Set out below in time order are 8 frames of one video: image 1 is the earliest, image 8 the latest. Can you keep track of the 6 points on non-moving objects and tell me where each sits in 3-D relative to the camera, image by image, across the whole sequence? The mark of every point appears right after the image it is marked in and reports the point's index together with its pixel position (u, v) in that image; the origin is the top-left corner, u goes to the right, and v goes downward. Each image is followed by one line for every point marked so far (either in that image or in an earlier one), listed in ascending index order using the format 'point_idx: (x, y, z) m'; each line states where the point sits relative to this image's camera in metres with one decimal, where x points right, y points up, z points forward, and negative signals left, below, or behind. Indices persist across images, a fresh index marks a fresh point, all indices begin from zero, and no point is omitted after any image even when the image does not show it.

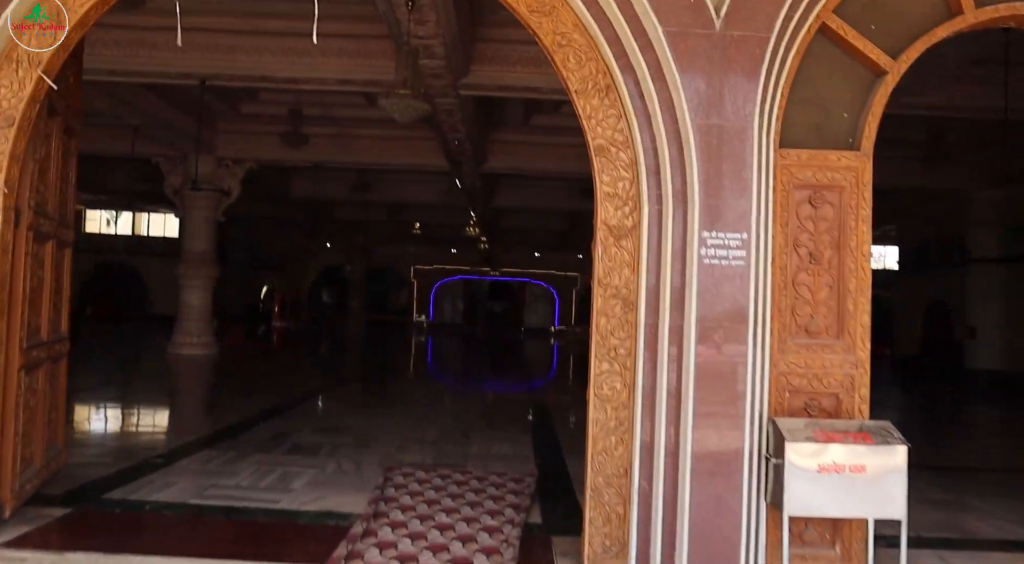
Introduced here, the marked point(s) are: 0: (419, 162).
0: (-1.5, +1.9, +11.3) m
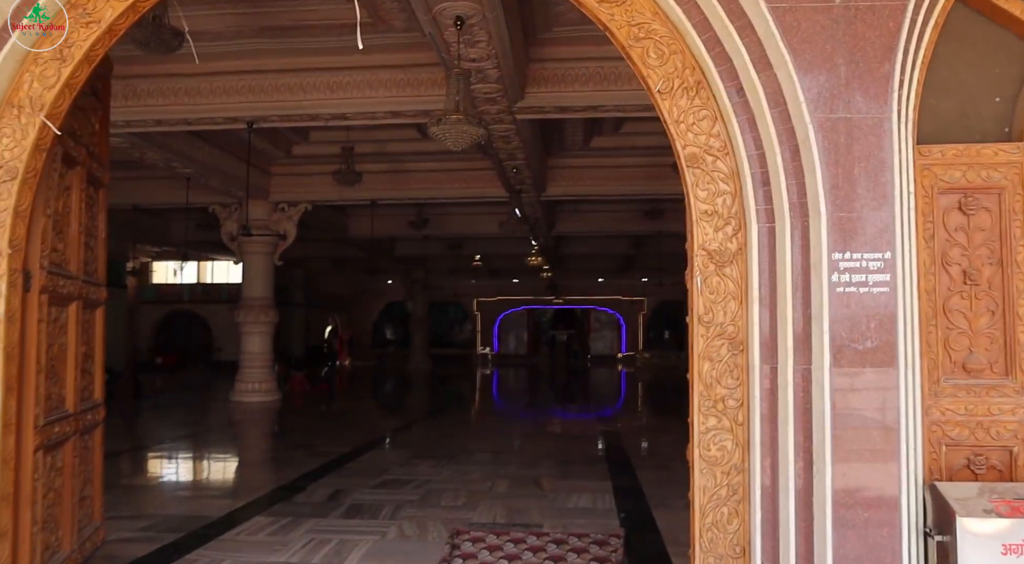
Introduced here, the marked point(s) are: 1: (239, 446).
0: (-0.6, +1.4, +11.0) m
1: (-3.3, -1.9, +8.3) m
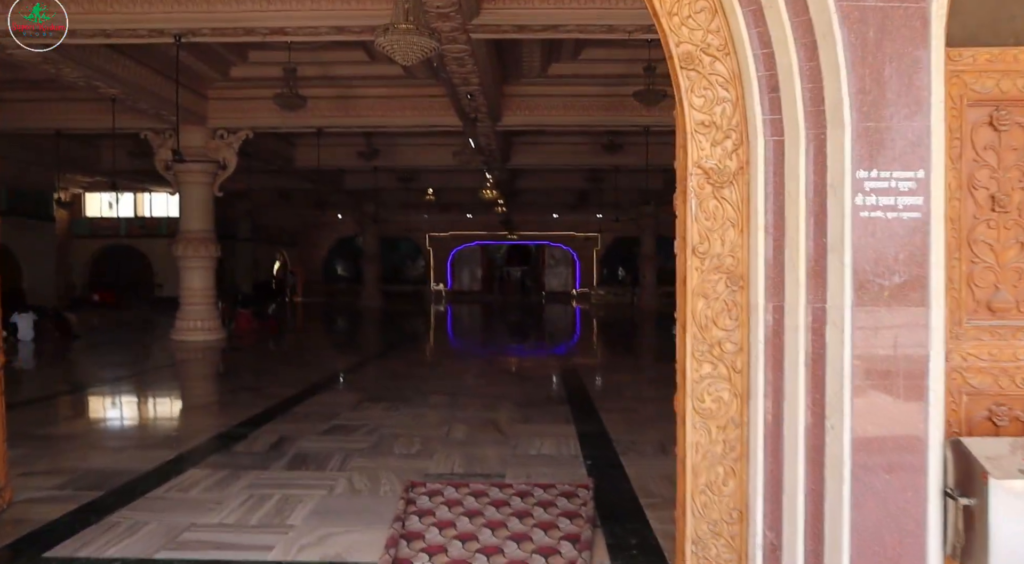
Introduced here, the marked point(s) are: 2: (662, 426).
0: (-1.3, +2.4, +10.4) m
1: (-3.8, -1.2, +7.9) m
2: (+1.1, -1.0, +4.9) m
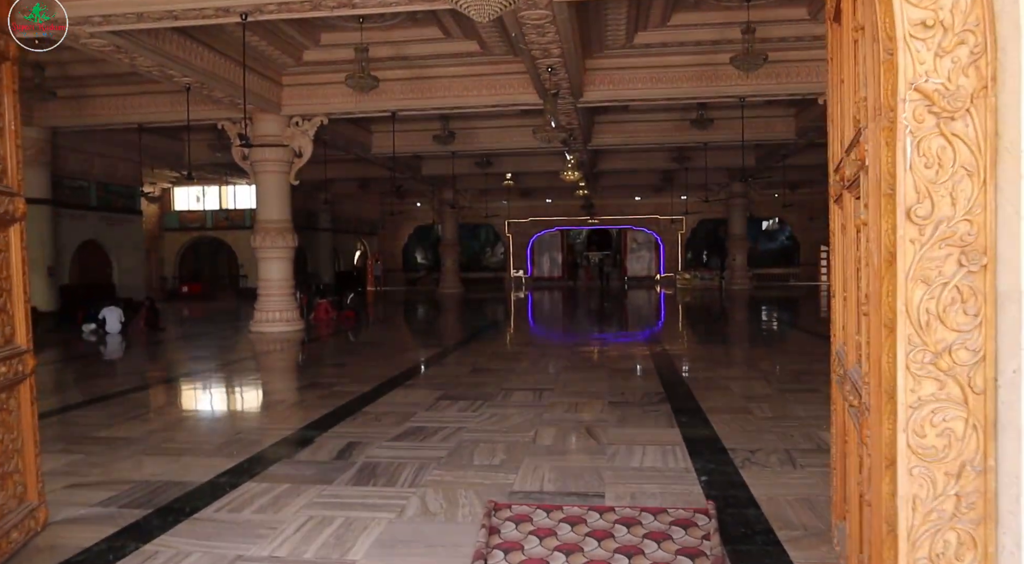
0: (-0.1, +2.6, +9.8) m
1: (-2.8, -1.1, +7.7) m
2: (+1.6, -0.9, +4.2) m
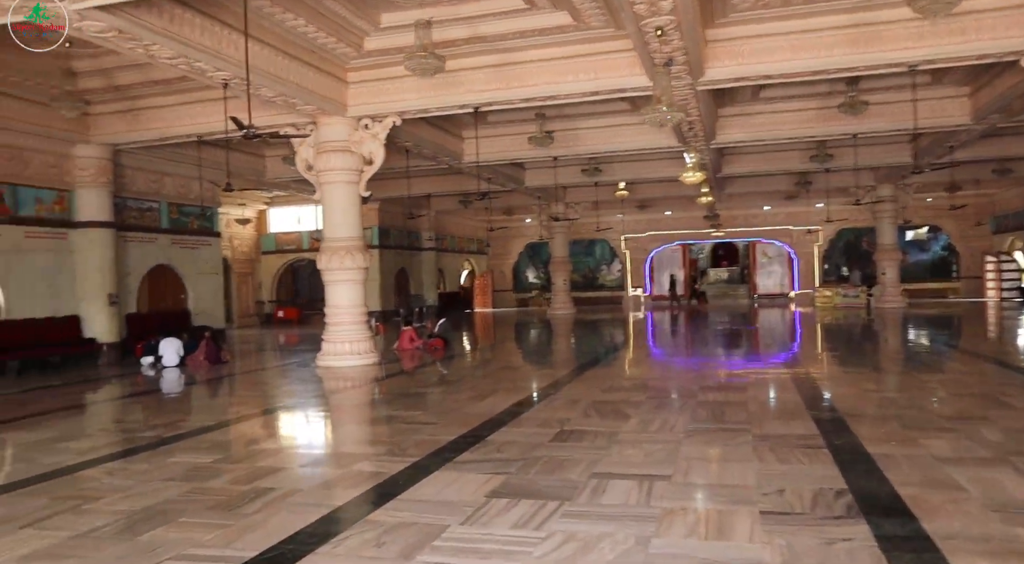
0: (+1.1, +2.3, +8.0) m
1: (-1.9, -1.4, +6.2) m
2: (+1.9, -1.0, +2.1) m
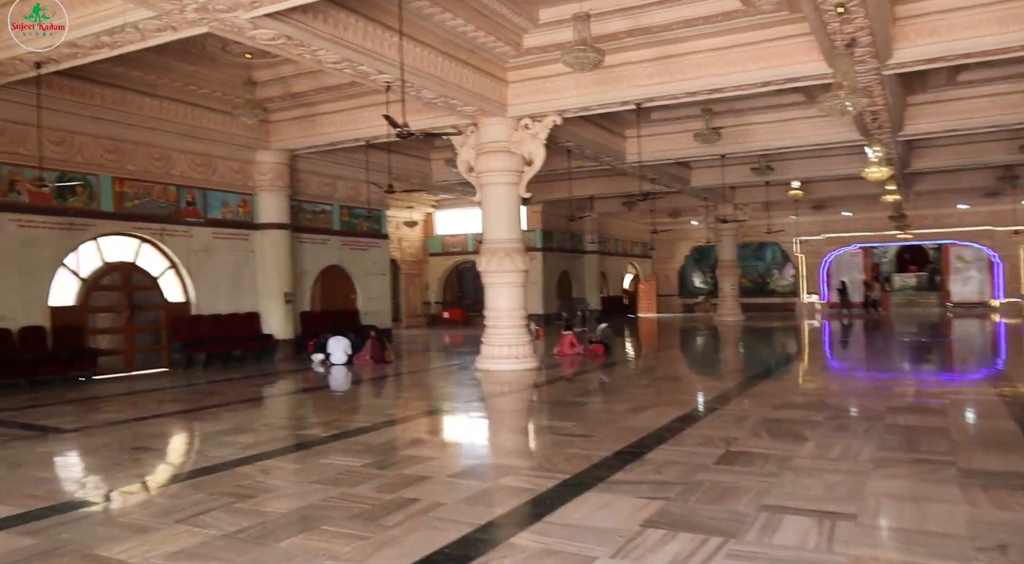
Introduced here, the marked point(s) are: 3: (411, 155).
0: (+2.8, +2.2, +7.3) m
1: (-0.6, -1.4, +6.2) m
2: (+2.2, -1.1, +1.3) m
3: (-1.8, +2.3, +12.7) m
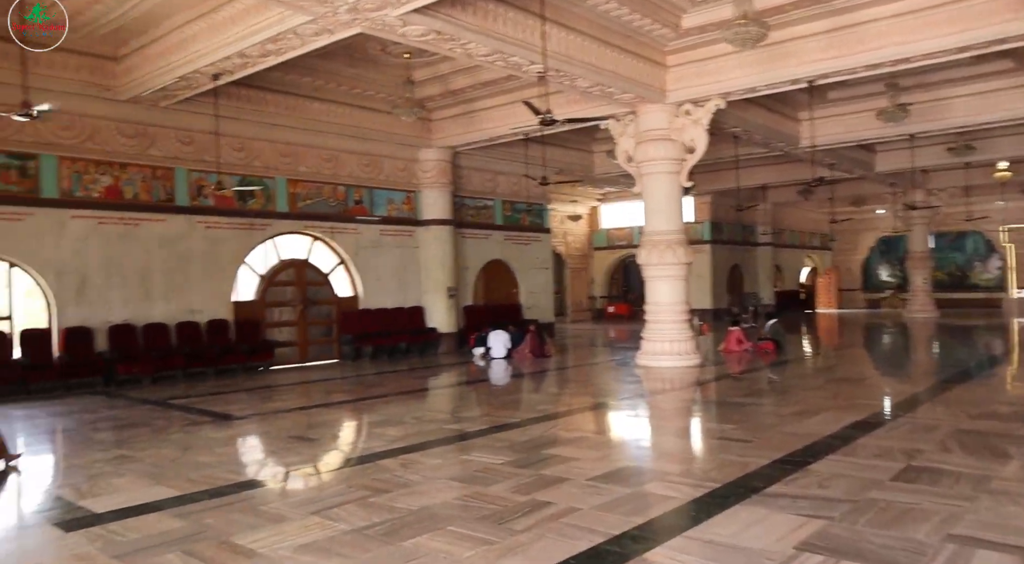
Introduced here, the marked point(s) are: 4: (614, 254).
0: (+4.3, +2.3, +6.3) m
1: (+0.7, -1.3, +6.1) m
2: (+2.3, -1.1, +0.7) m
3: (+1.0, +2.4, +12.7) m
4: (+2.5, +0.8, +19.5) m
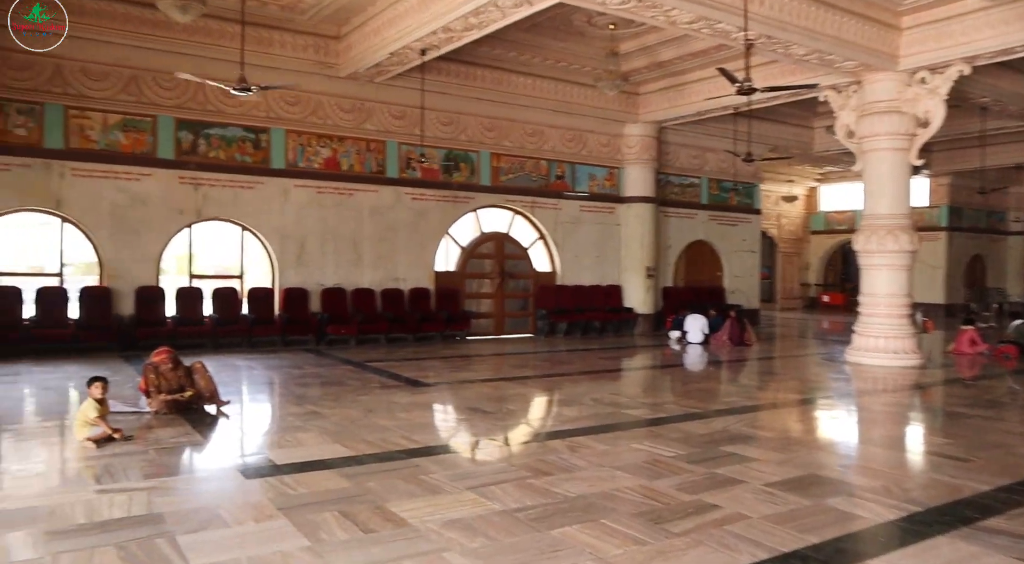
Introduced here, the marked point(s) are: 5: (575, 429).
0: (+5.8, +2.1, +4.8) m
1: (+2.2, -1.2, +5.6) m
2: (+2.3, -1.3, 0.0) m
3: (+4.4, +2.7, +11.7) m
4: (+7.6, +1.2, +18.0) m
5: (+0.4, -0.9, +4.5) m
